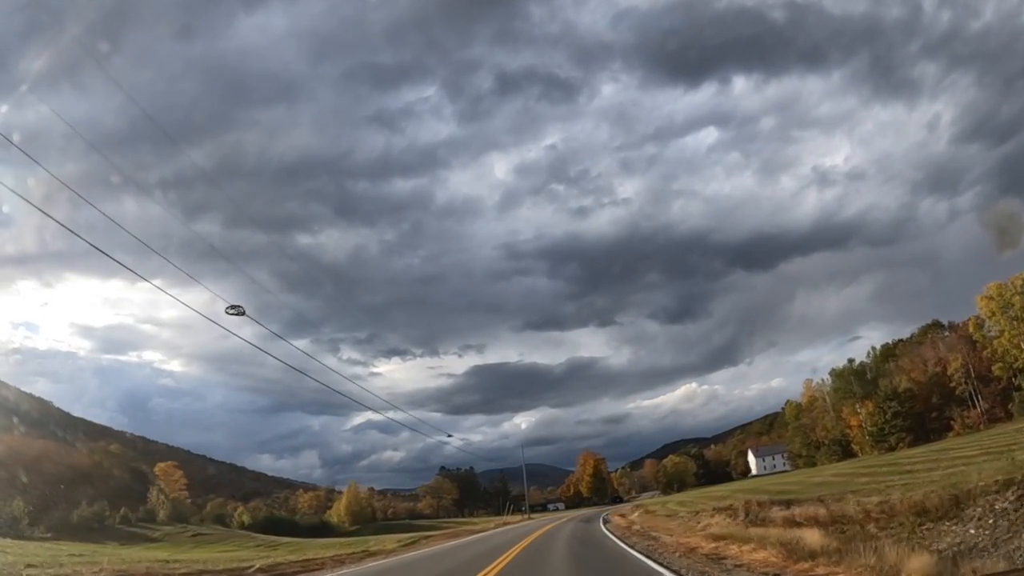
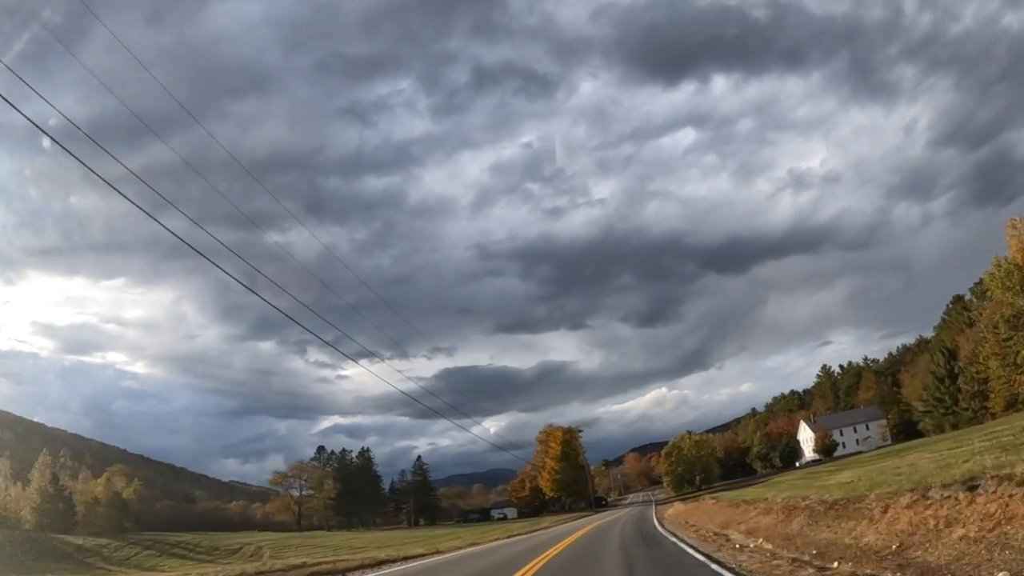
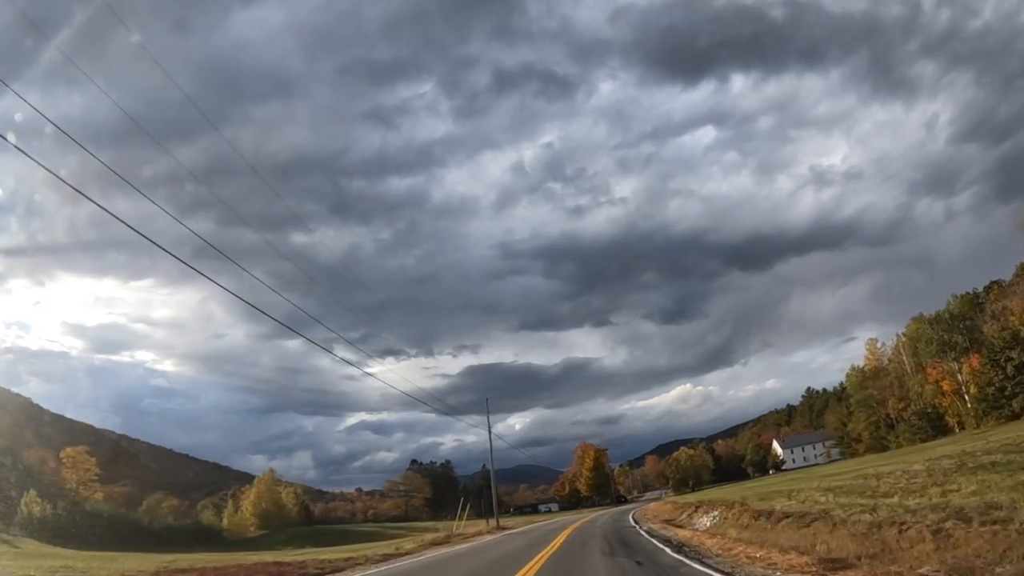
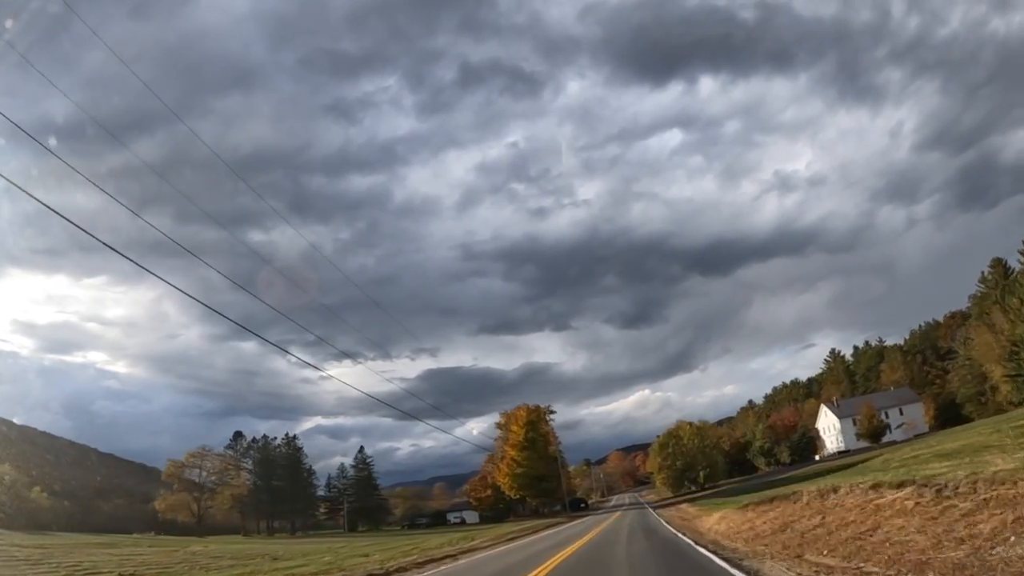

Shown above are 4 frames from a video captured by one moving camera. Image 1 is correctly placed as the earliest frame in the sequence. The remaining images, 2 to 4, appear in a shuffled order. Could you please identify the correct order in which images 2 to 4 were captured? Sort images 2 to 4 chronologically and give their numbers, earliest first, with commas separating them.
3, 2, 4
